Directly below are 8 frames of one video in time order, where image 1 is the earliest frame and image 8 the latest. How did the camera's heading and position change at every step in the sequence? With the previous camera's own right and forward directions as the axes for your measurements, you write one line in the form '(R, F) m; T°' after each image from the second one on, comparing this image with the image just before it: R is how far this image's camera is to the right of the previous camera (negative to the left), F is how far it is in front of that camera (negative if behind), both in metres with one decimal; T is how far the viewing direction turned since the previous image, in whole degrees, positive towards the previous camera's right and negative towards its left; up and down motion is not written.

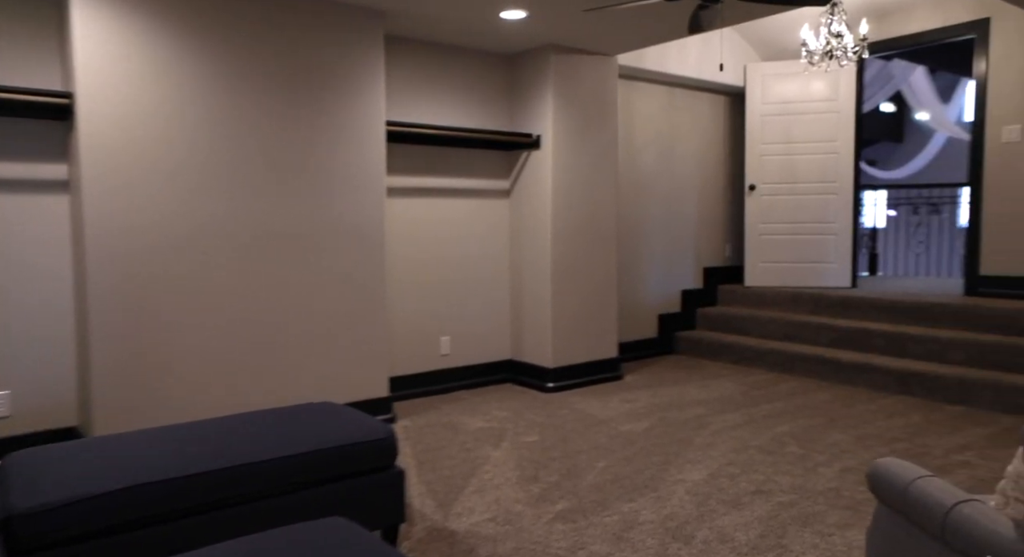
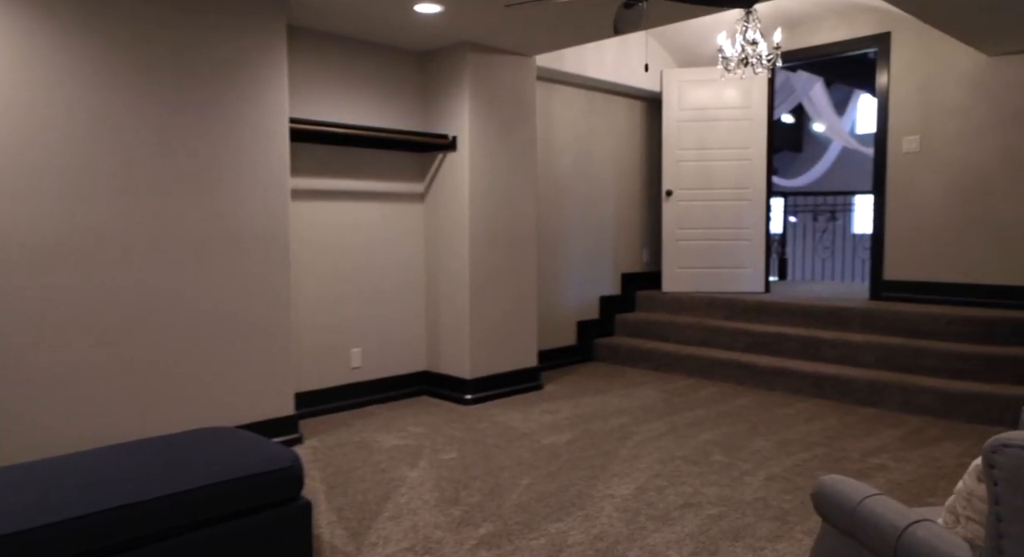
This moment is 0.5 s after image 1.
(0.0, +0.2) m; +7°
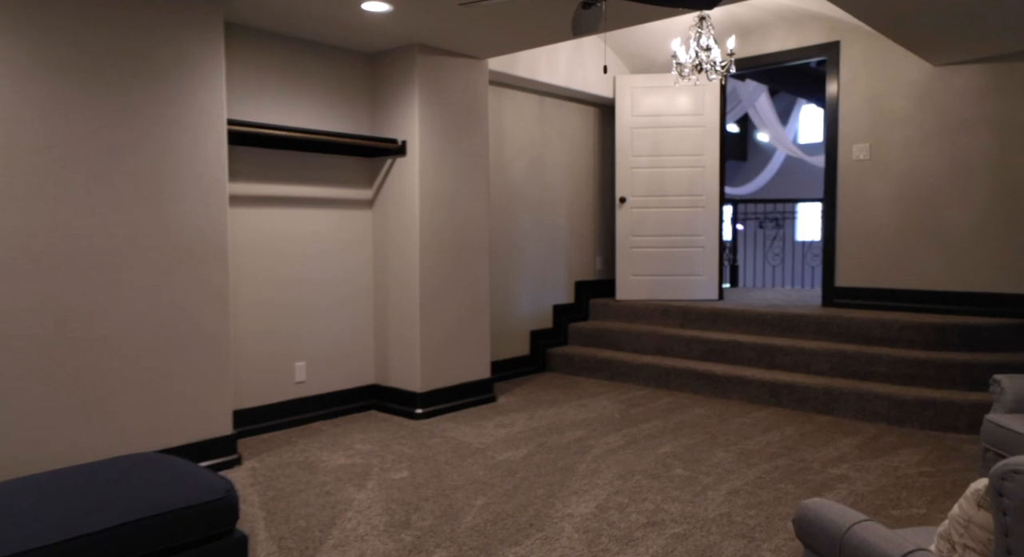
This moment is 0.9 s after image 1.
(0.0, +0.1) m; +4°
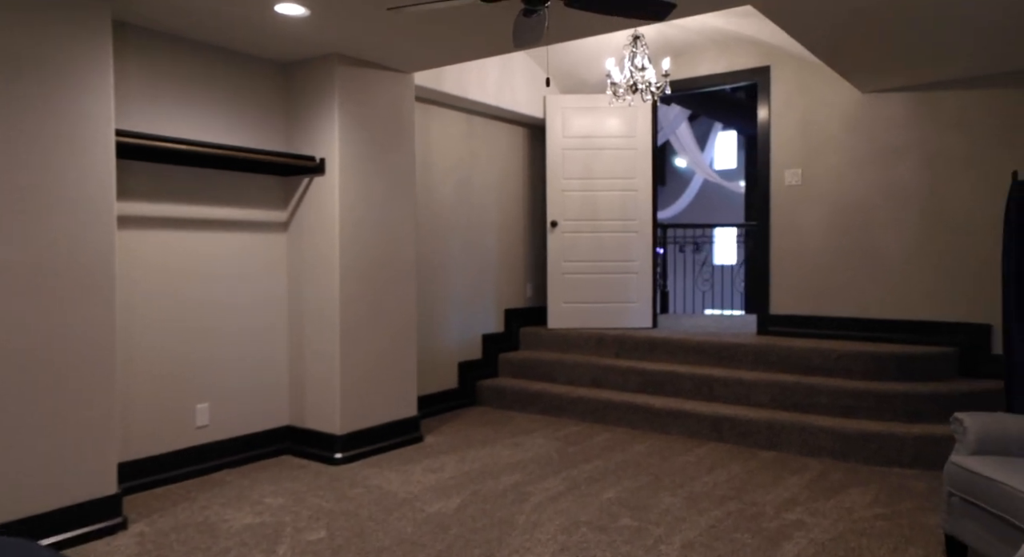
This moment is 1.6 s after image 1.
(0.0, +0.3) m; +6°
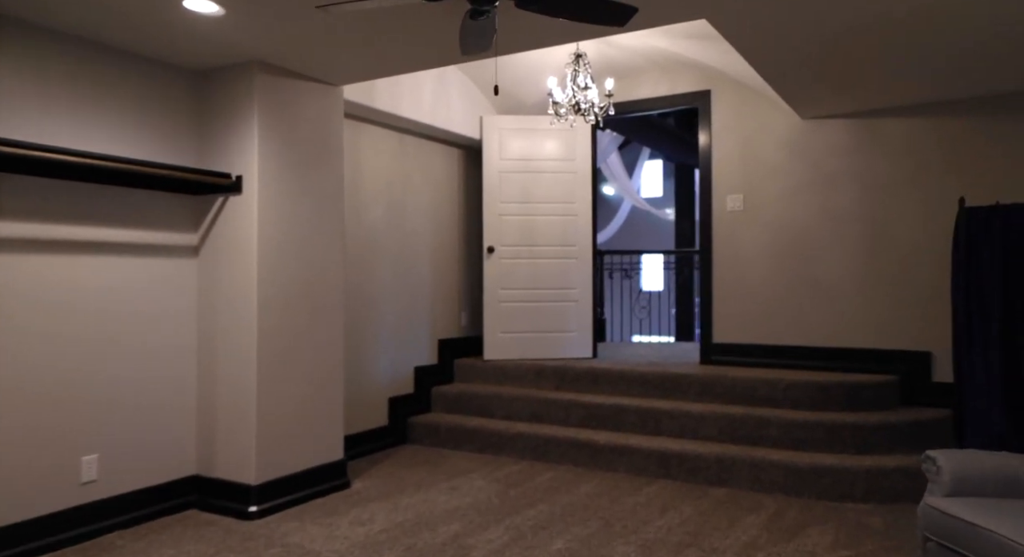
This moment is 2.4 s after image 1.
(0.0, +0.3) m; +6°
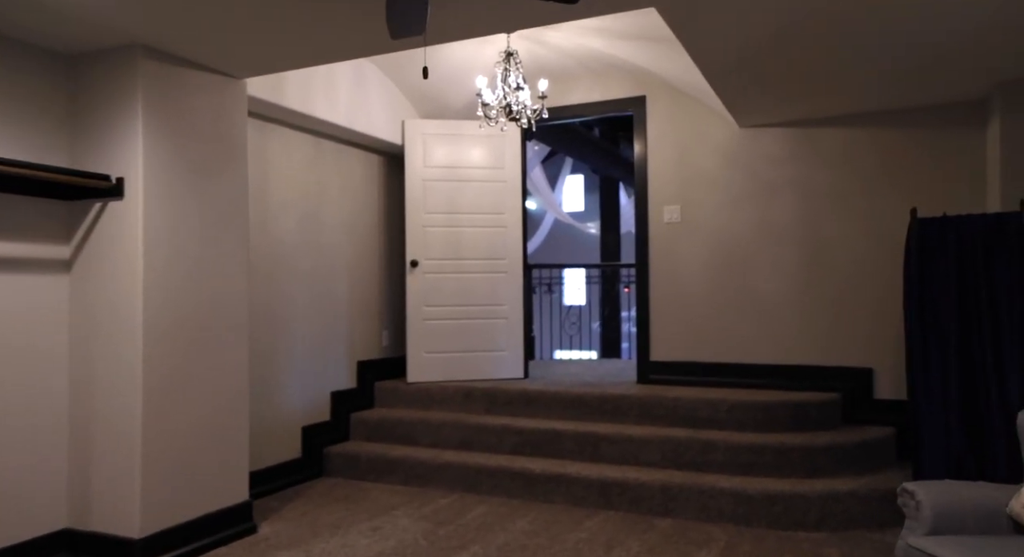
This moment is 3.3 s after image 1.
(0.0, +0.3) m; +6°
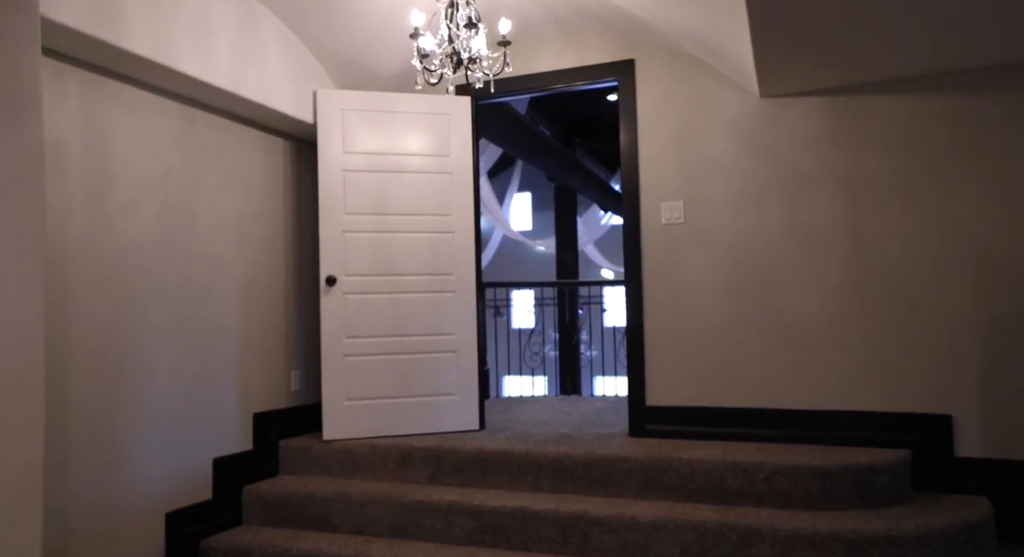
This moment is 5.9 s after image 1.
(0.0, +1.2) m; +4°
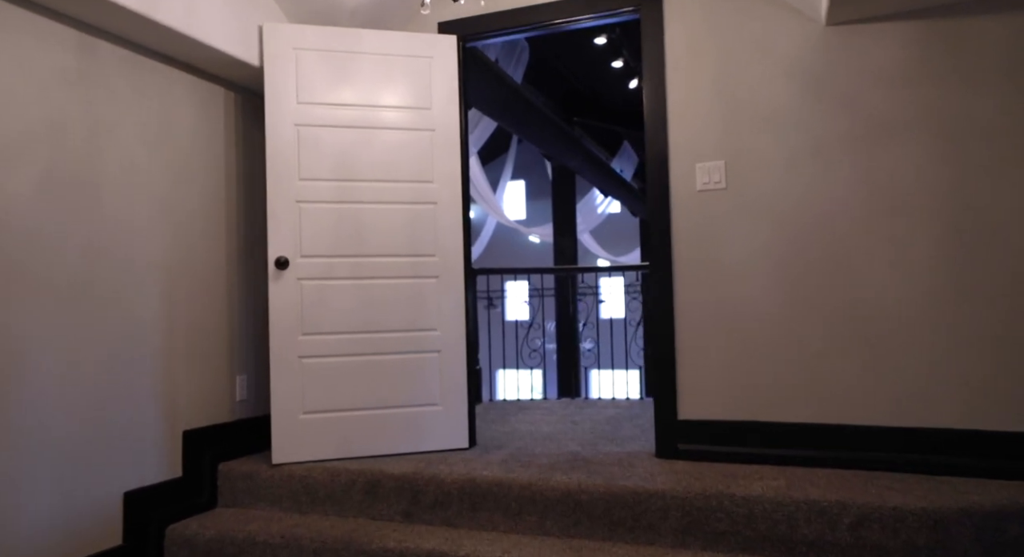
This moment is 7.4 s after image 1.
(0.0, +0.8) m; +1°
